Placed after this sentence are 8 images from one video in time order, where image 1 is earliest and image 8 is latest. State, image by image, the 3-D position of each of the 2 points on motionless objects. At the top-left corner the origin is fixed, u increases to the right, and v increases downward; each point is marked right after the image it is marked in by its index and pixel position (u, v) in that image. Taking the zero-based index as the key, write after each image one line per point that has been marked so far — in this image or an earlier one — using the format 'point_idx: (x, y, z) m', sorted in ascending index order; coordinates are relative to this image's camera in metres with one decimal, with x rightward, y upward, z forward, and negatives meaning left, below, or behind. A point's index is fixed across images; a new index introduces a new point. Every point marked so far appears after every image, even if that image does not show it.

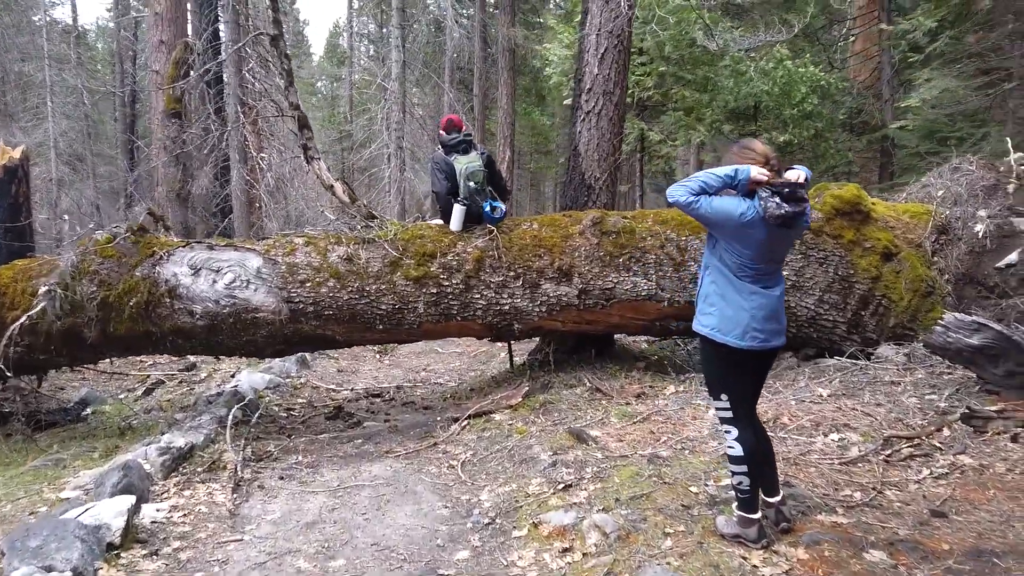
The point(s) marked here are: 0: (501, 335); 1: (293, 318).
0: (-0.1, -0.4, +5.8) m
1: (-1.6, -0.2, +5.4) m
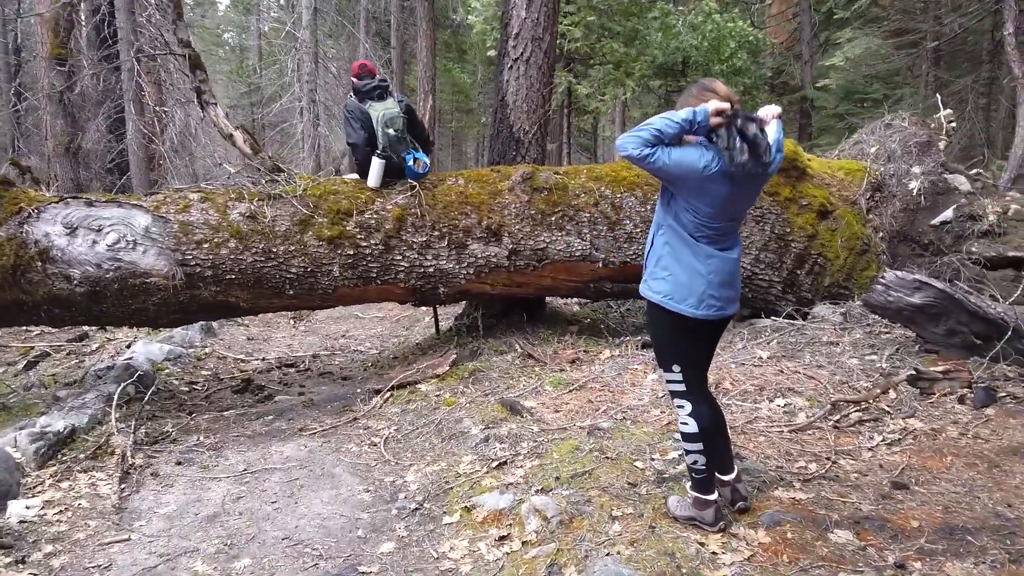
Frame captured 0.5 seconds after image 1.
0: (-0.6, -0.1, +5.4) m
1: (-2.1, 0.0, +4.8) m
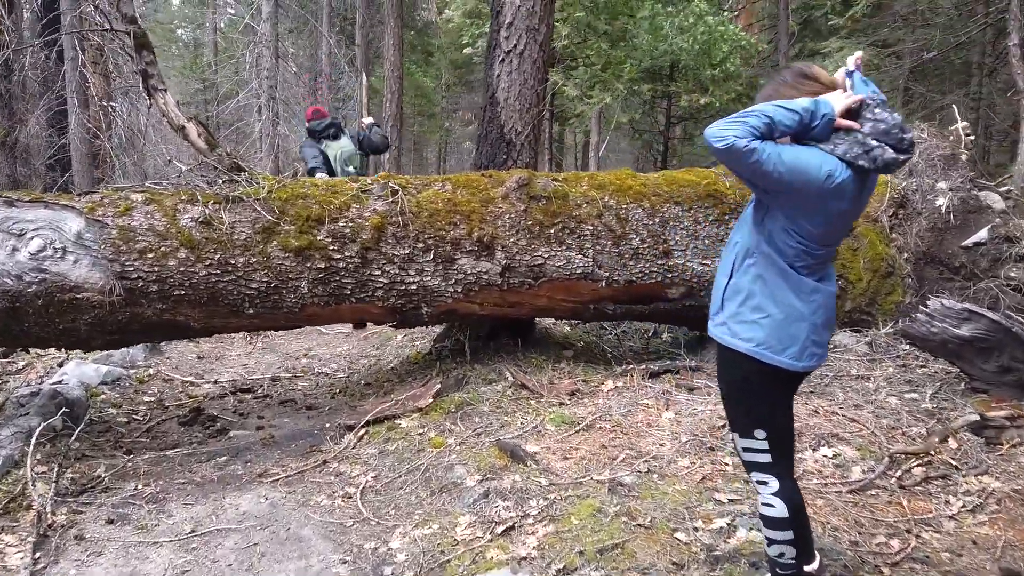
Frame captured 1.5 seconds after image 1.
0: (-0.7, -0.2, +4.7) m
1: (-2.1, -0.1, +4.1) m
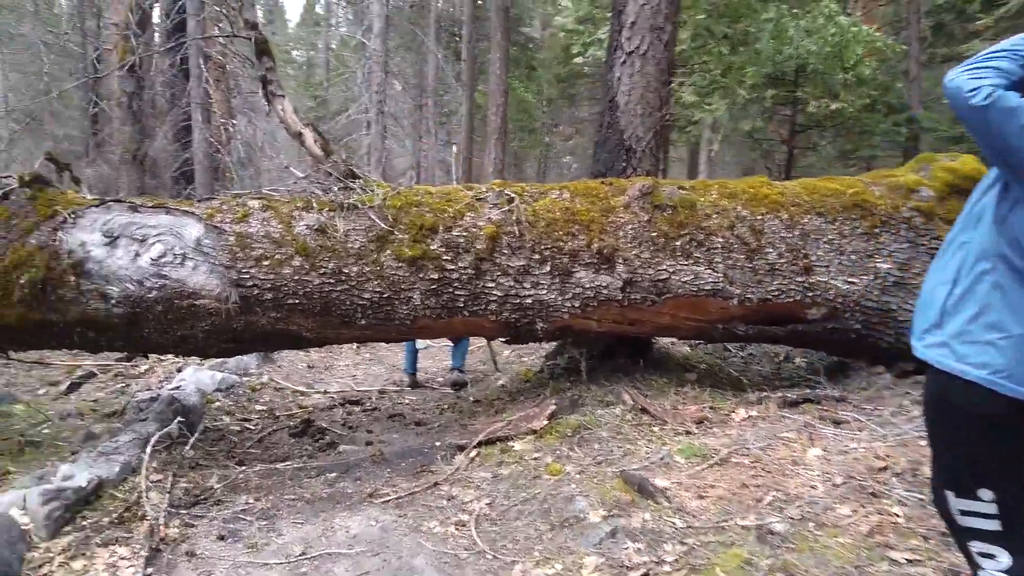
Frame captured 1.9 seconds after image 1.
0: (0.0, -0.3, +4.5) m
1: (-1.4, -0.1, +4.0) m
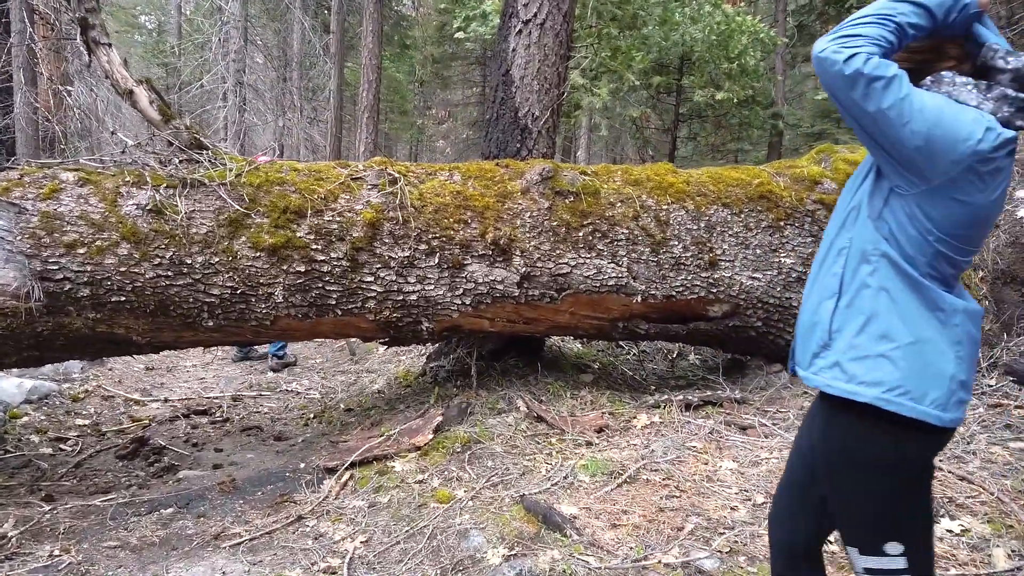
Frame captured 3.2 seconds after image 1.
0: (-0.6, -0.3, +3.9) m
1: (-2.0, -0.1, +3.2) m
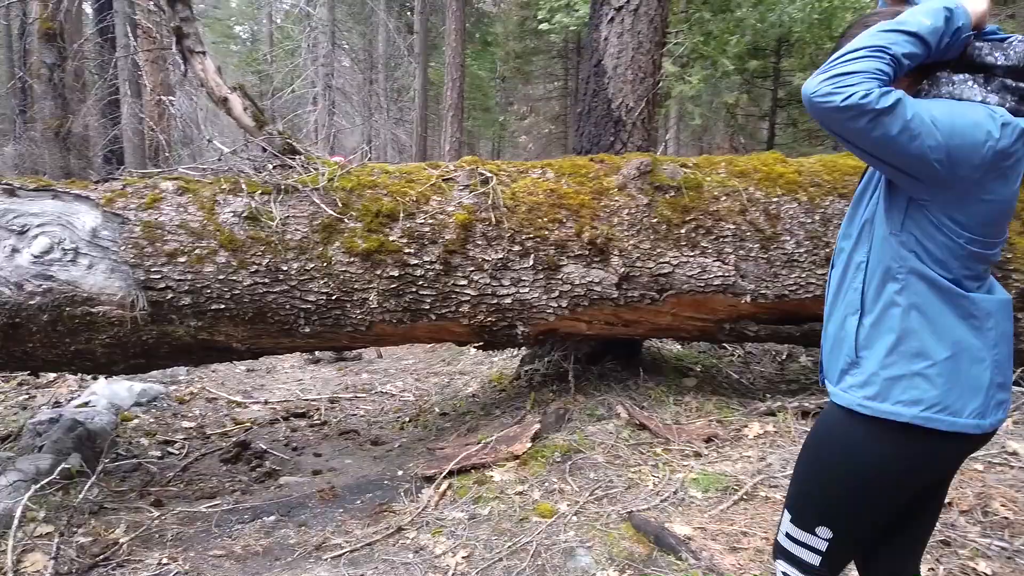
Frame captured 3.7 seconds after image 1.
0: (-0.1, -0.3, +3.8) m
1: (-1.5, -0.1, +3.2) m
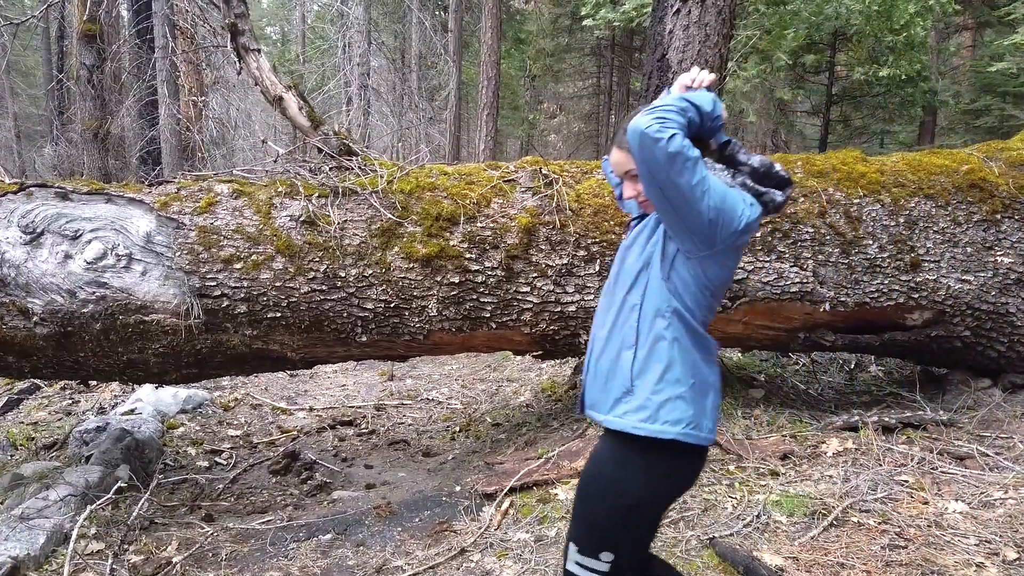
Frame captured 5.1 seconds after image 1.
0: (+0.2, -0.3, +3.6) m
1: (-1.3, -0.1, +3.1) m
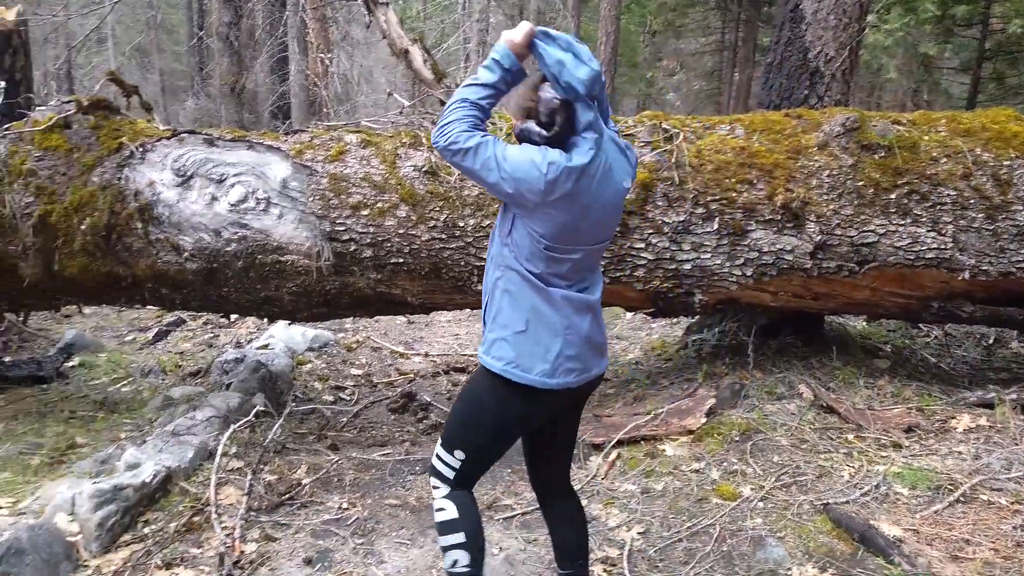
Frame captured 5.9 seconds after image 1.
0: (+0.8, -0.1, +3.6) m
1: (-0.8, +0.1, +3.3) m
